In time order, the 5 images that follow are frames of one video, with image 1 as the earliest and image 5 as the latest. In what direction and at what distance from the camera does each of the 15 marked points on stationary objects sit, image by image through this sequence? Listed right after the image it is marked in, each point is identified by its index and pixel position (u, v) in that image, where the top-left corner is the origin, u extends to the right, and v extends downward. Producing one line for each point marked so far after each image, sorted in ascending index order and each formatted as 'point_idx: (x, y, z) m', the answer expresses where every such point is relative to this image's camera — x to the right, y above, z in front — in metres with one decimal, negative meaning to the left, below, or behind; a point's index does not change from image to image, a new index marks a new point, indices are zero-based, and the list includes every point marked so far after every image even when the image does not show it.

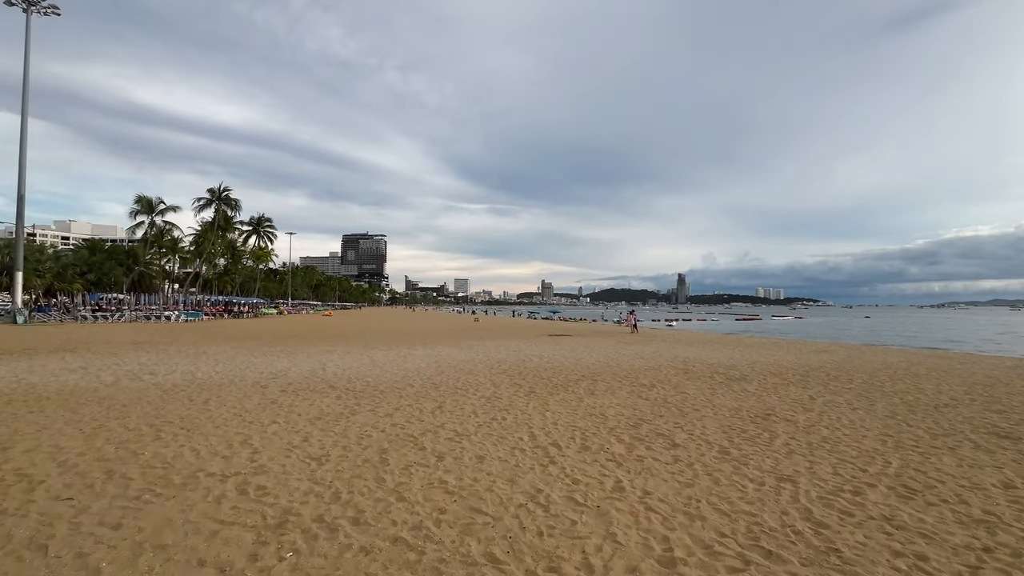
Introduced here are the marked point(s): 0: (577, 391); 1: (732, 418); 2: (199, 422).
0: (+1.6, -2.5, +12.2) m
1: (+4.2, -2.5, +9.5) m
2: (-5.0, -2.2, +7.9) m
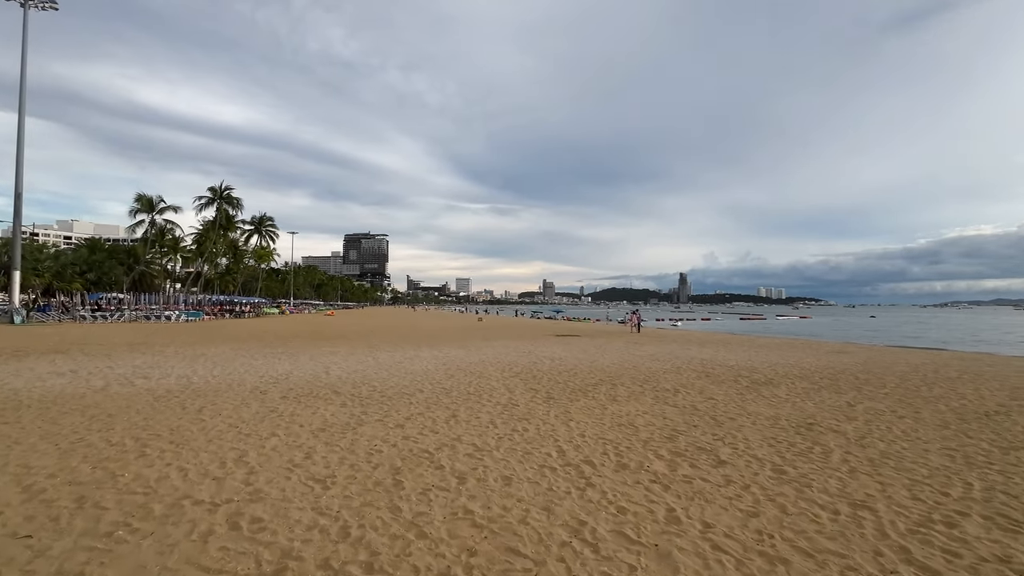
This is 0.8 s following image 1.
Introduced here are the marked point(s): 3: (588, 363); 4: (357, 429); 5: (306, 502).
0: (+2.0, -2.5, +11.4) m
1: (+4.6, -2.5, +8.7) m
2: (-4.7, -2.1, +7.1) m
3: (+2.7, -2.7, +17.5) m
4: (-2.4, -2.2, +7.7) m
5: (-2.0, -2.1, +4.9) m
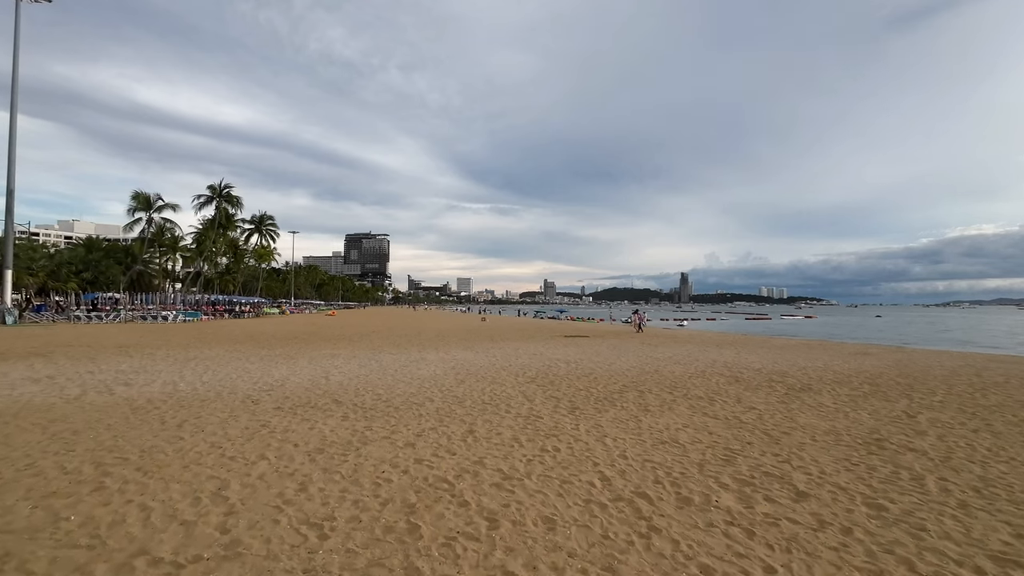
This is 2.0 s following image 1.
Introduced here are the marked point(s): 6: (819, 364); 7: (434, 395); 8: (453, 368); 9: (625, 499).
0: (+2.4, -2.5, +10.2) m
1: (+5.0, -2.4, +7.5) m
2: (-4.3, -2.1, +6.0) m
3: (+3.2, -2.6, +16.4) m
4: (-2.0, -2.2, +6.6) m
5: (-1.6, -2.1, +3.8) m
6: (+11.7, -2.9, +18.9) m
7: (-1.7, -2.3, +10.8) m
8: (-1.8, -2.5, +15.4) m
9: (+1.2, -2.2, +5.2) m
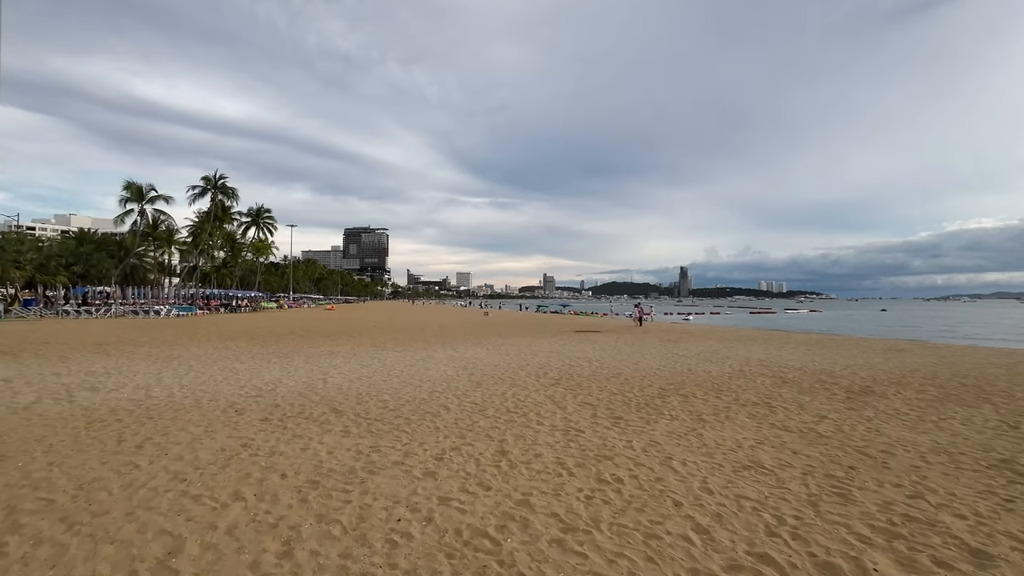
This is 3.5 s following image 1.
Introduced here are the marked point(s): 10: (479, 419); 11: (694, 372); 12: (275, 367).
0: (+2.9, -2.3, +8.7) m
1: (+5.5, -2.2, +6.0) m
2: (-3.7, -1.9, +4.5) m
3: (+3.7, -2.4, +14.8) m
4: (-1.5, -2.0, +5.0) m
5: (-1.1, -1.9, +2.2) m
6: (+12.2, -2.6, +17.4) m
7: (-1.2, -2.1, +9.3) m
8: (-1.3, -2.2, +13.9) m
9: (+1.7, -2.1, +3.7) m
10: (-0.5, -2.1, +8.0) m
11: (+5.1, -2.4, +14.0) m
12: (-6.2, -2.1, +13.1) m
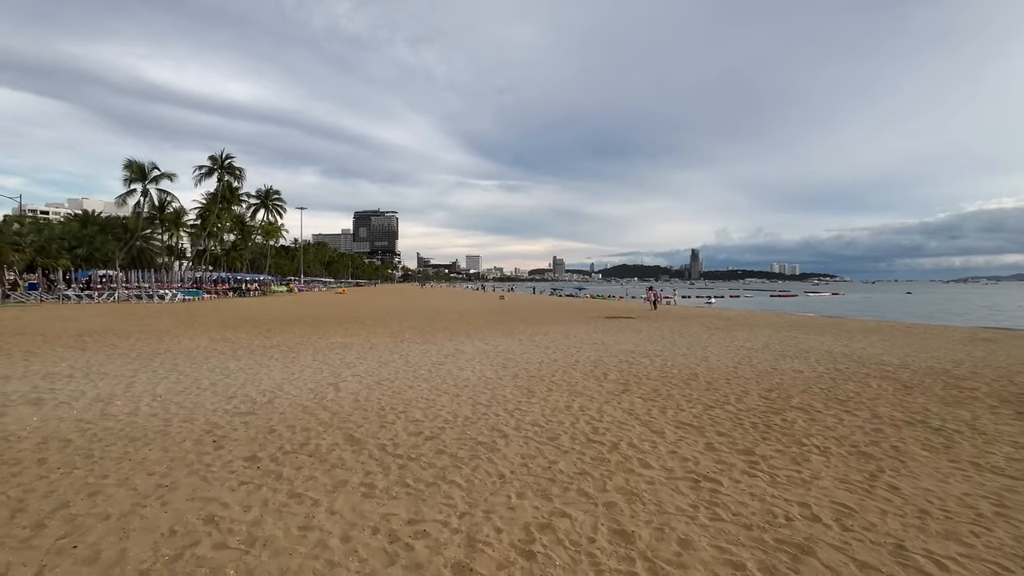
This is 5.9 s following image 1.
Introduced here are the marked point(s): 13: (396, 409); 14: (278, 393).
0: (+4.0, -2.0, +6.2) m
1: (+6.5, -2.1, +3.5) m
2: (-2.7, -1.8, +2.1) m
3: (+4.9, -1.9, +12.3) m
4: (-0.5, -1.9, +2.6) m
5: (-0.2, -1.9, -0.2) m
6: (+13.5, -2.0, +14.7) m
7: (-0.1, -1.9, +6.9) m
8: (-0.2, -1.8, +11.5) m
9: (+2.7, -2.0, +1.2) m
10: (+0.5, -1.9, +5.5) m
11: (+6.3, -1.9, +11.4) m
12: (-5.1, -1.7, +10.8) m
13: (-1.8, -1.8, +7.7) m
14: (-4.0, -1.8, +8.5) m
